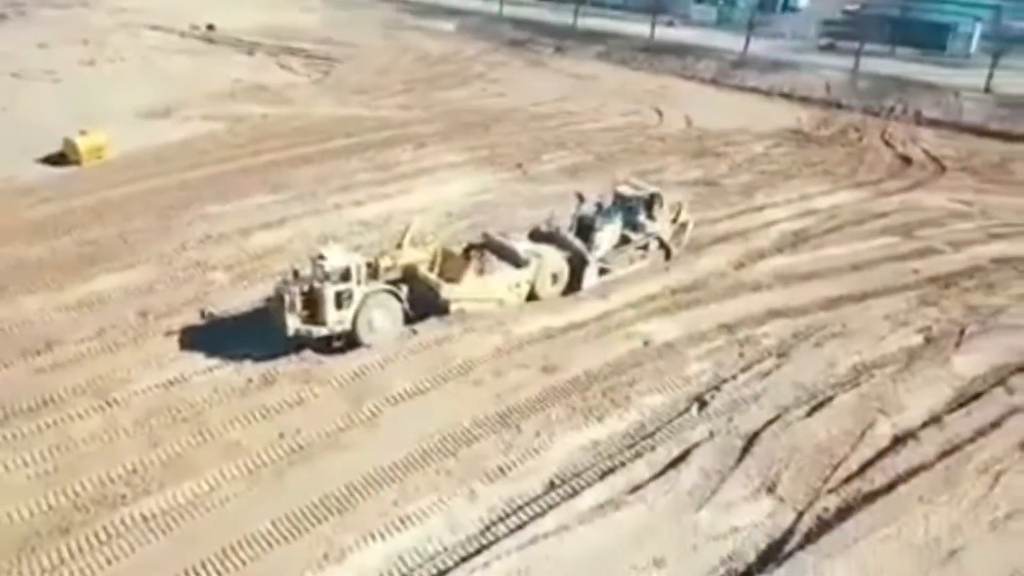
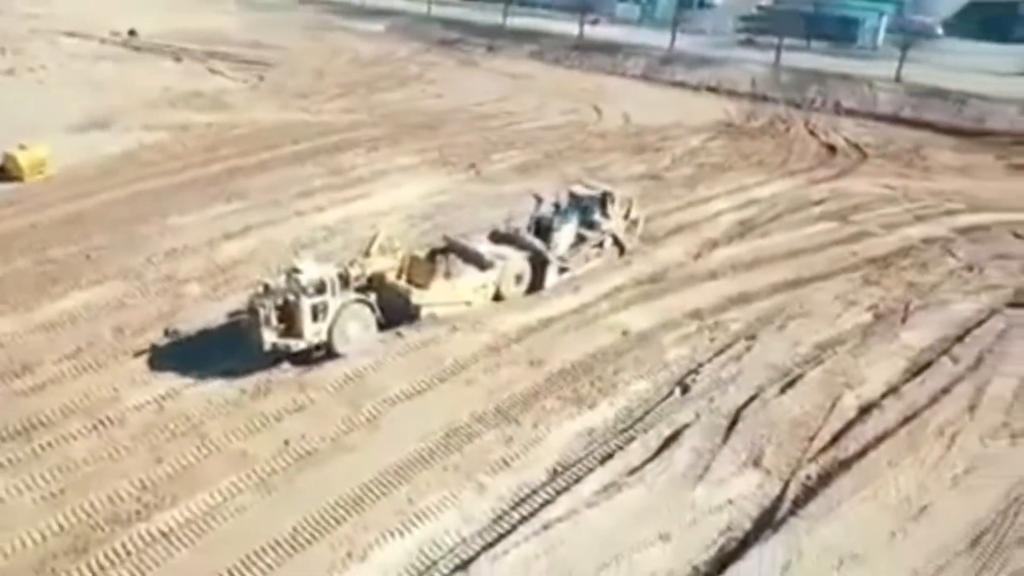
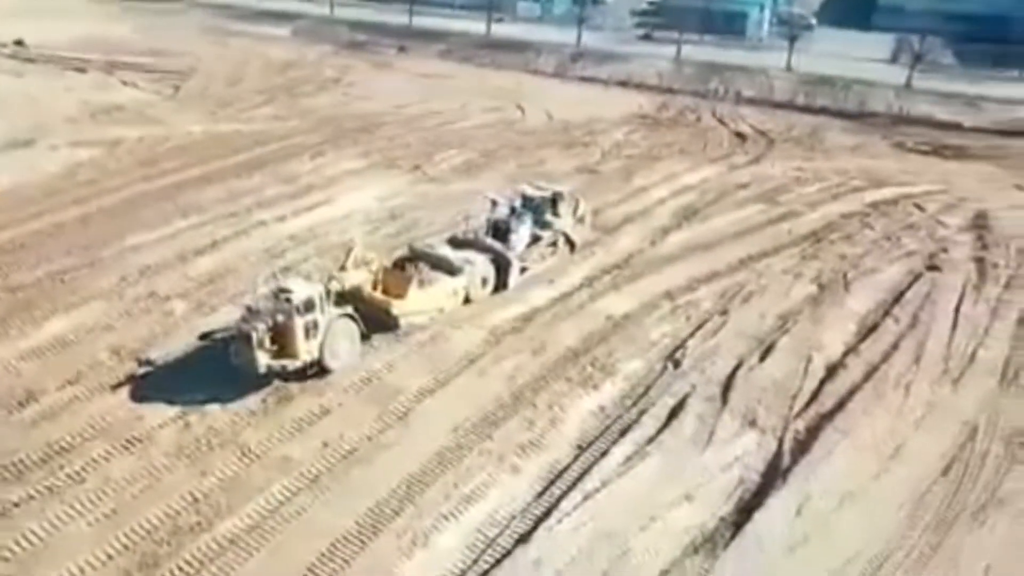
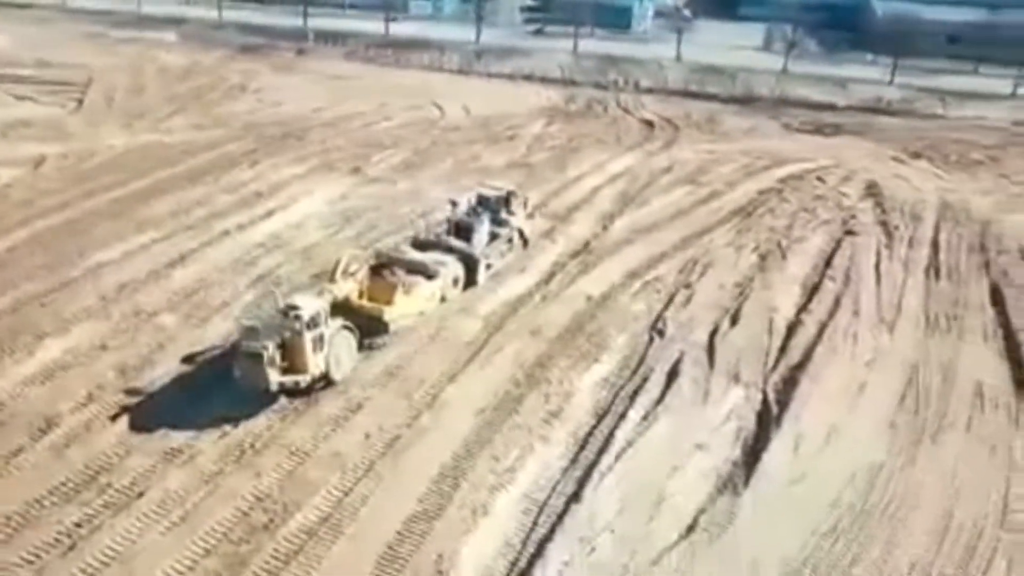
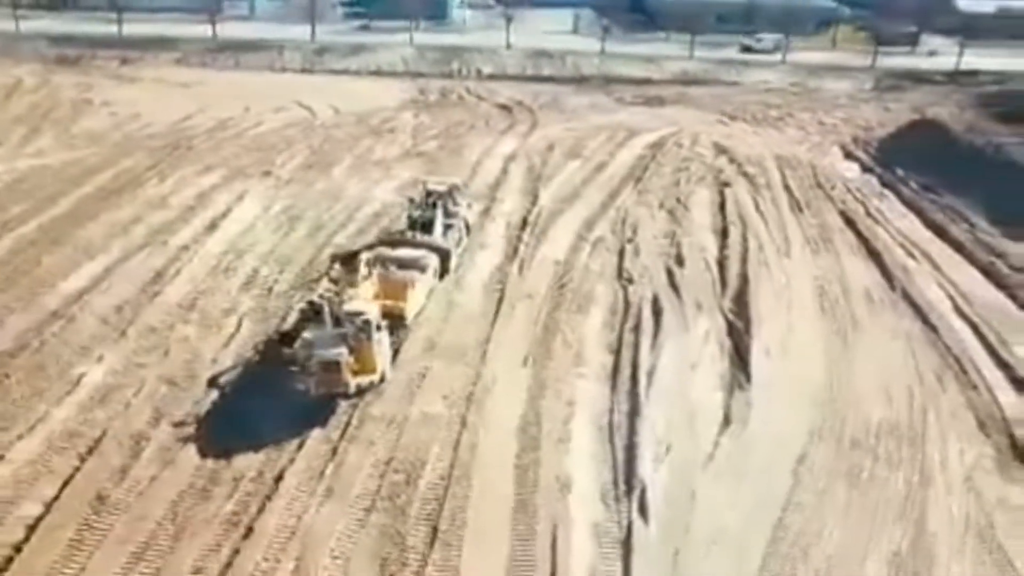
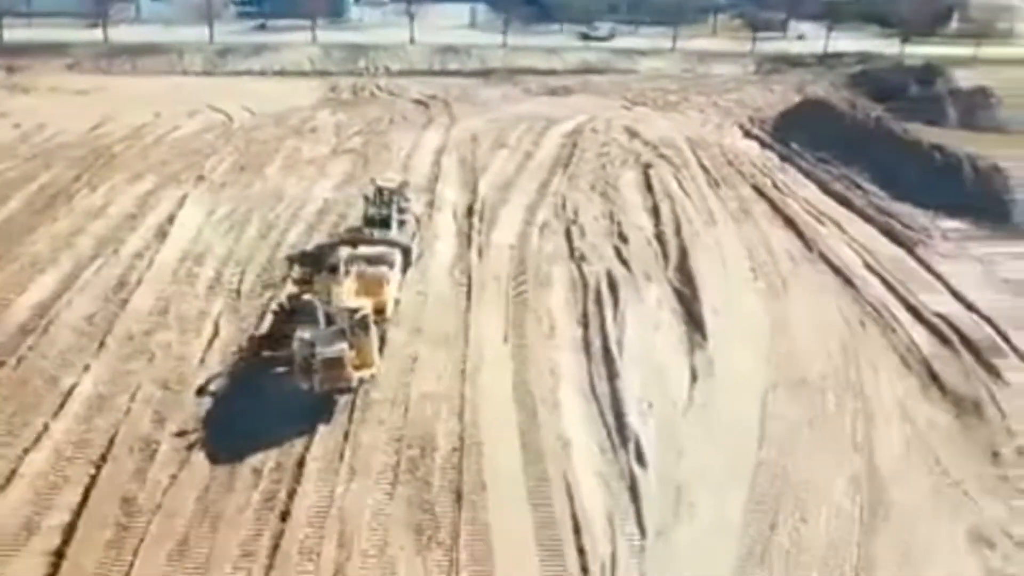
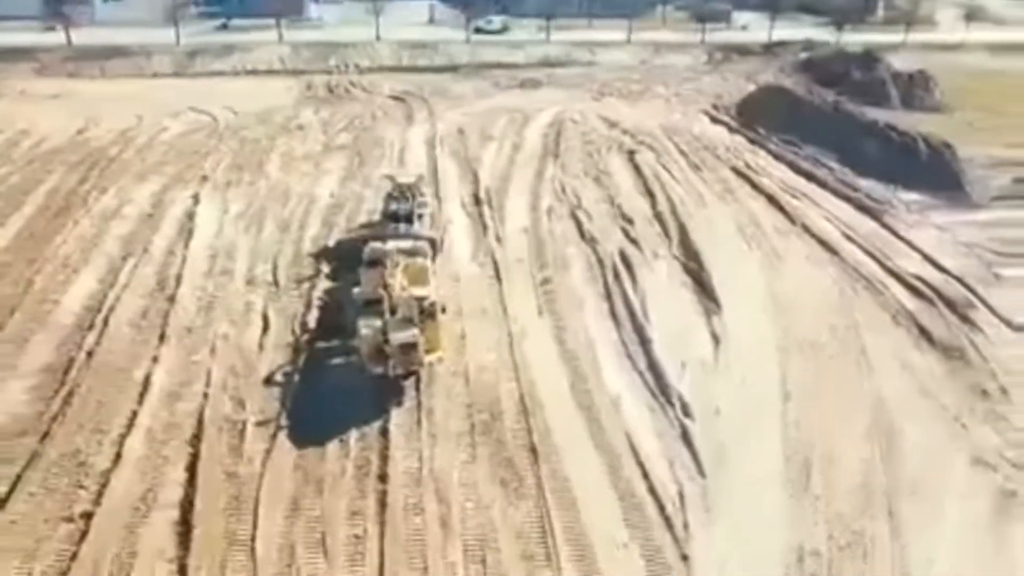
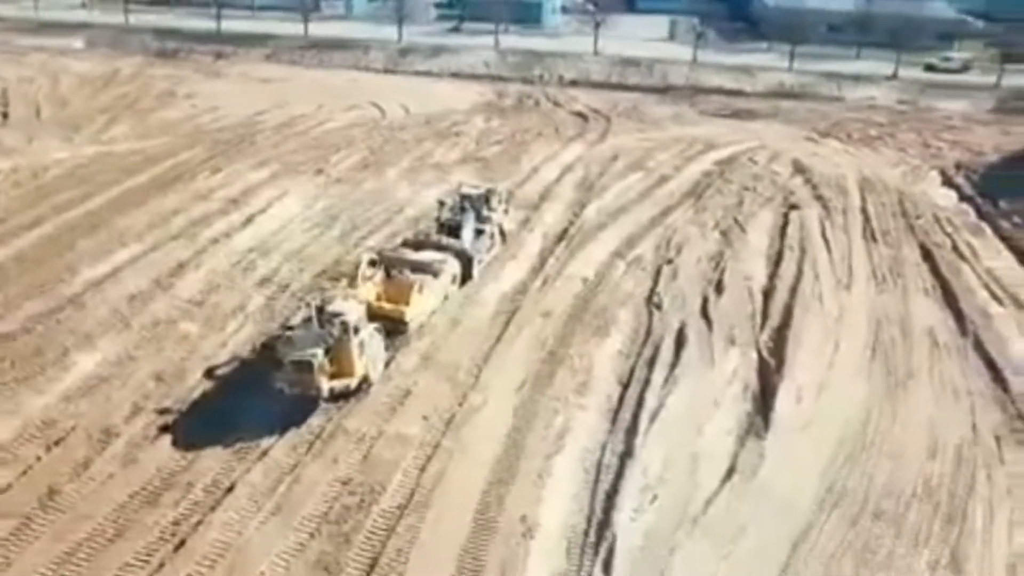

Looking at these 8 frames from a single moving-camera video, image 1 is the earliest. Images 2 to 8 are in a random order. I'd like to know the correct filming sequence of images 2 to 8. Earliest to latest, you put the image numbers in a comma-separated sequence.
2, 3, 4, 8, 5, 6, 7
